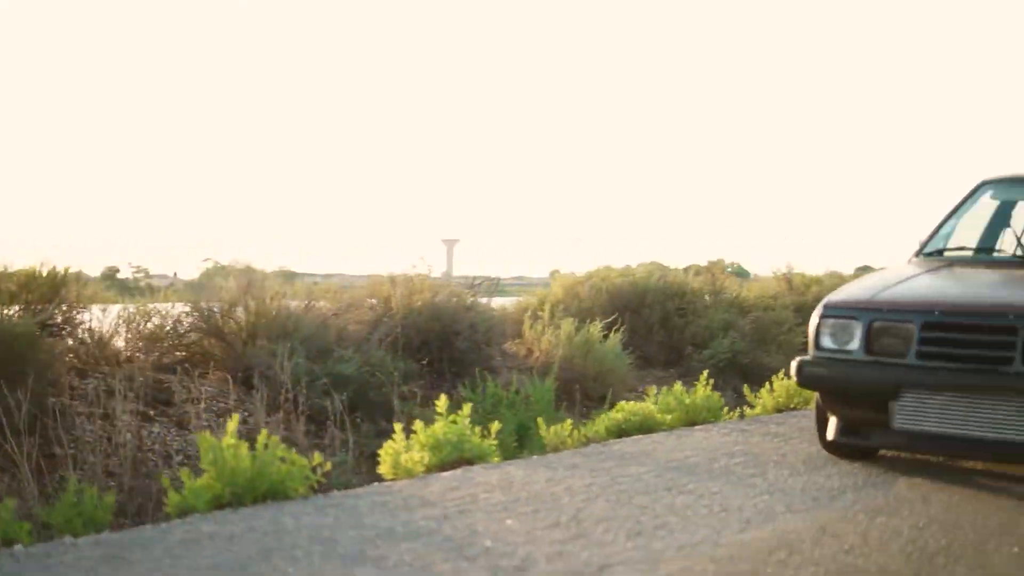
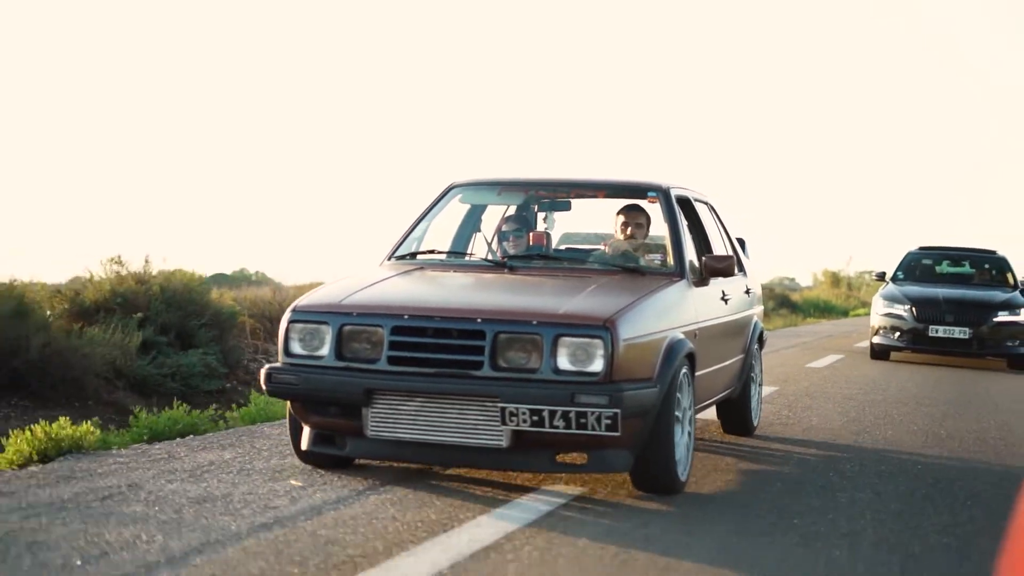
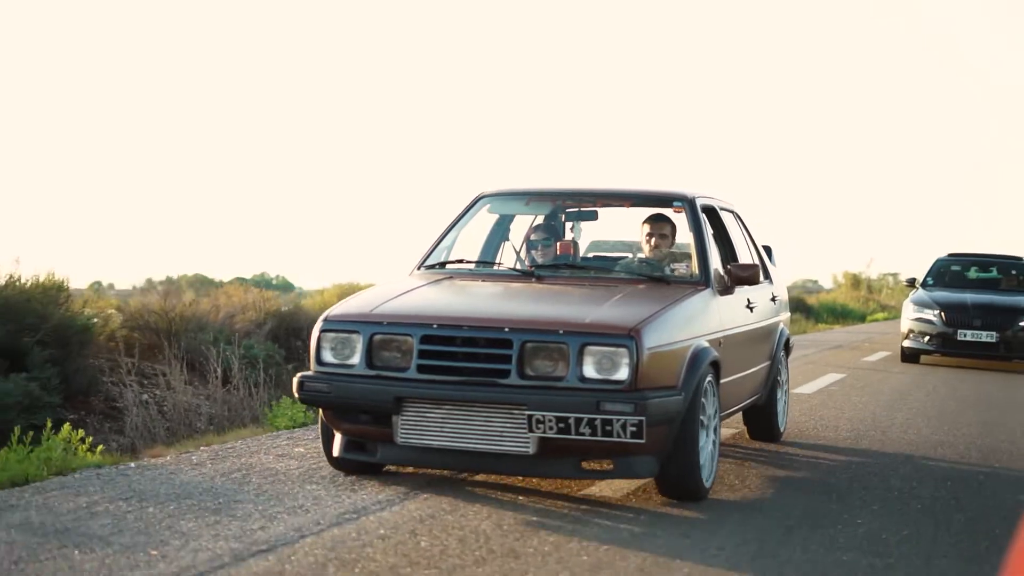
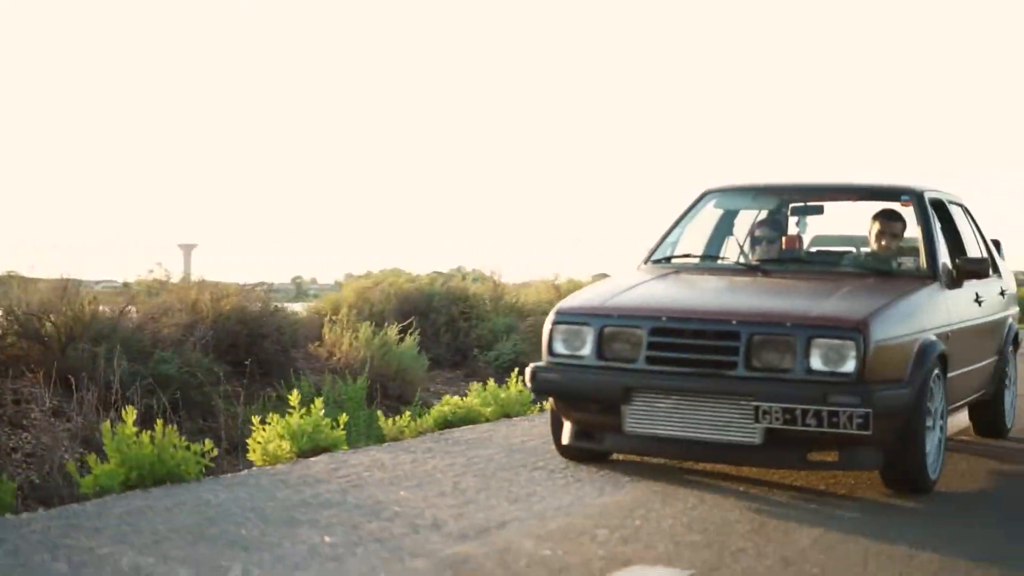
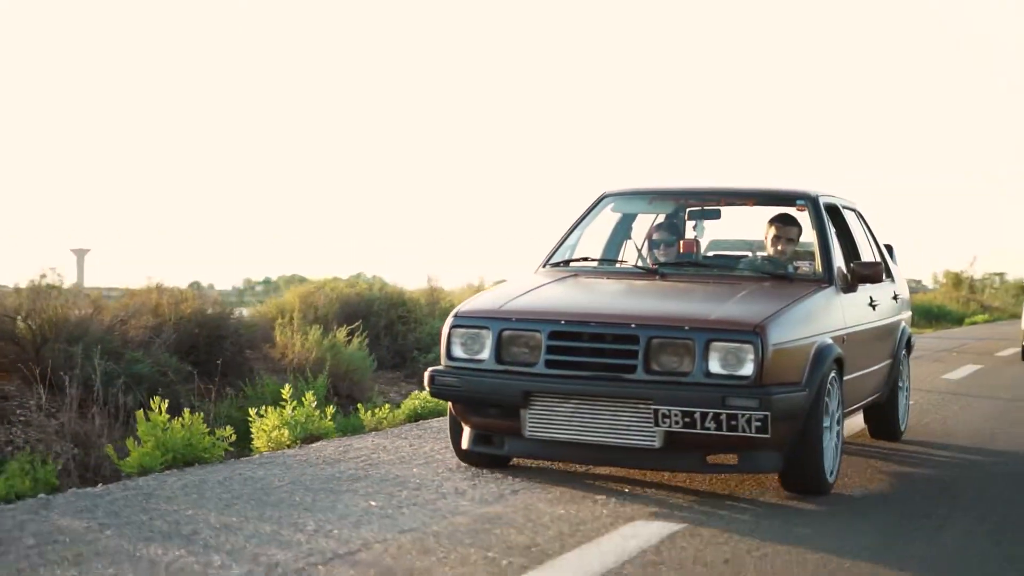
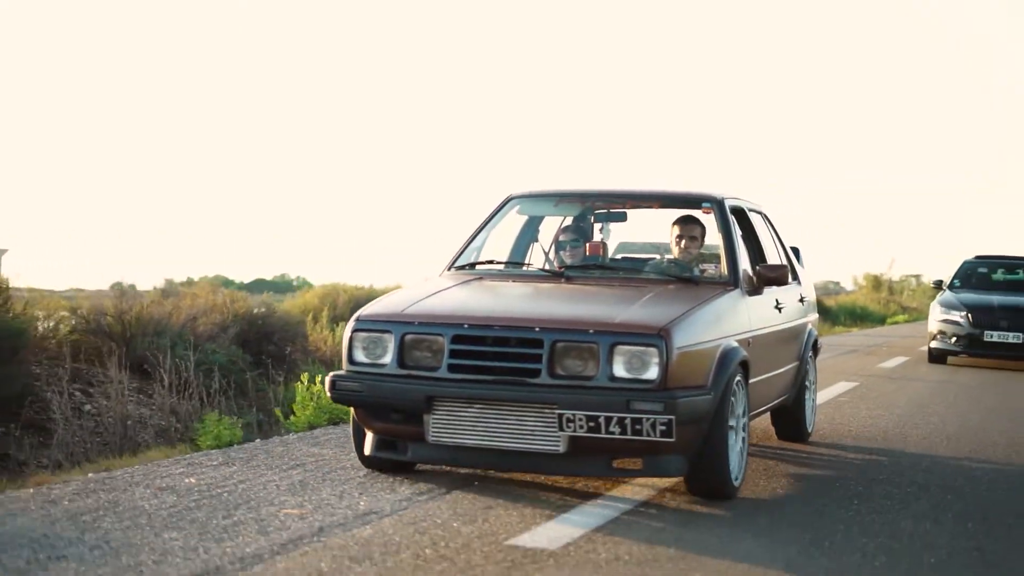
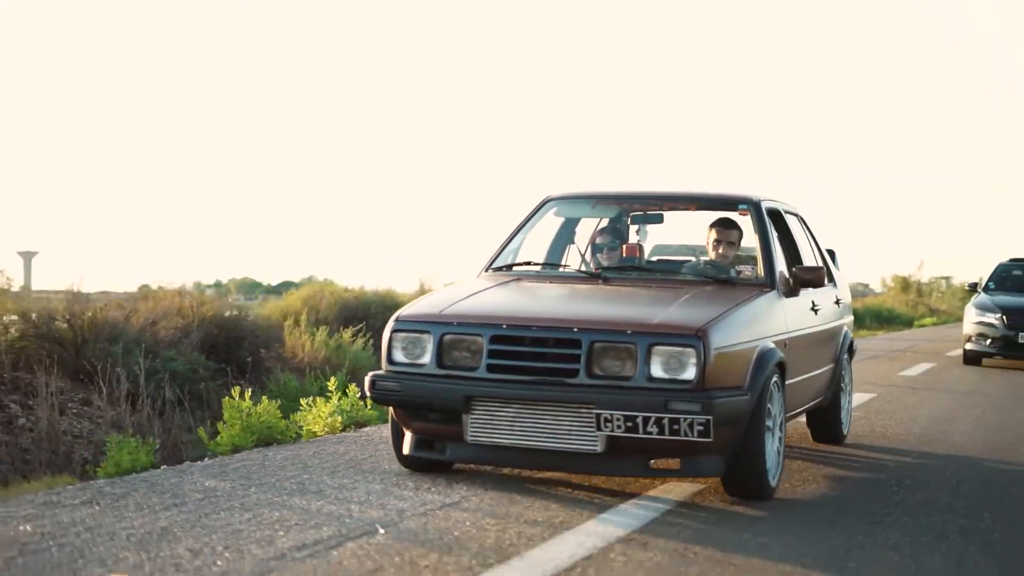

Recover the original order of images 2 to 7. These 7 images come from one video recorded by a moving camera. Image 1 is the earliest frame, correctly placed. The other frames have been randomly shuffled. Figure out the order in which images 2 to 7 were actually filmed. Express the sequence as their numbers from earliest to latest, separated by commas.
4, 5, 7, 6, 3, 2
